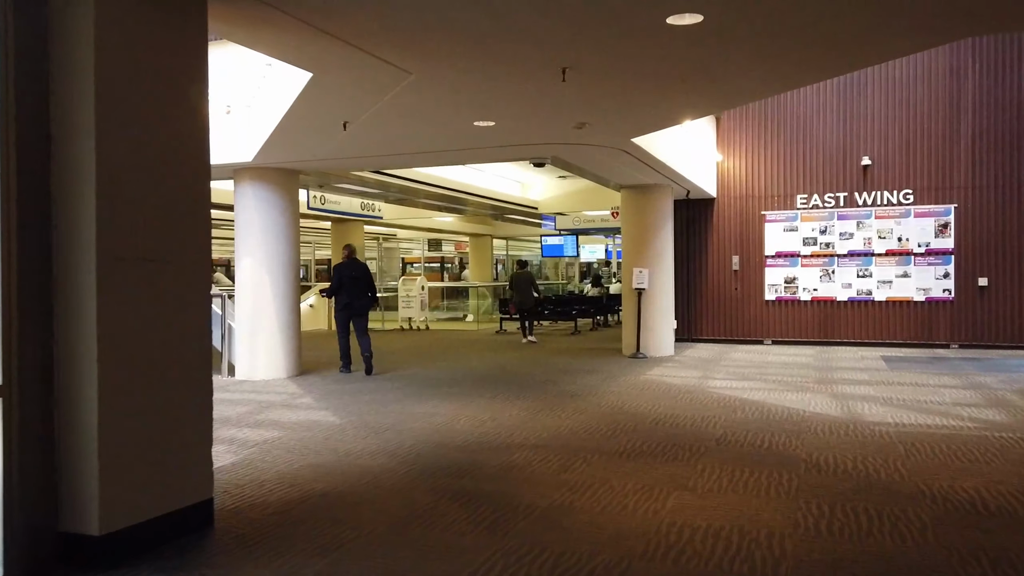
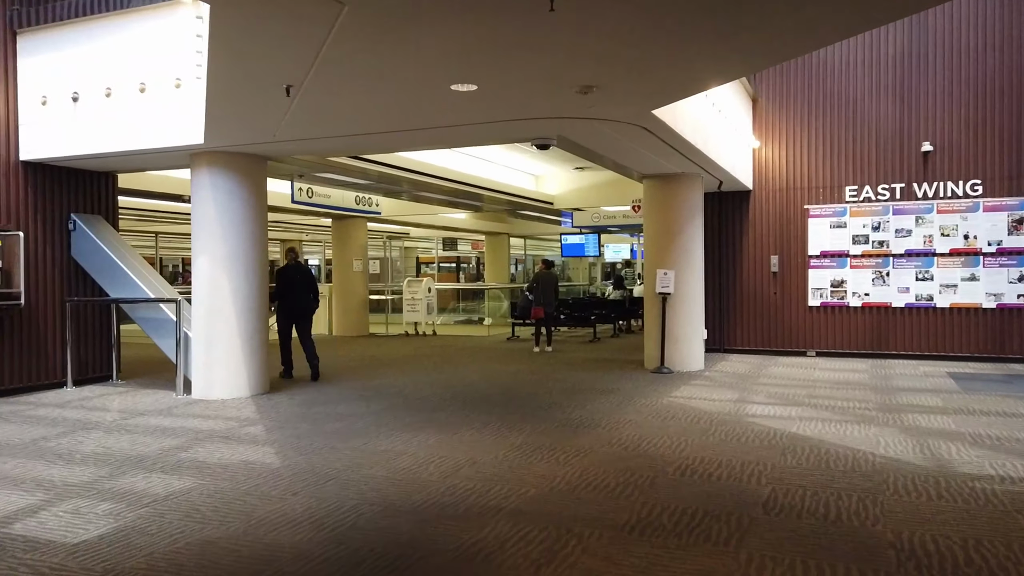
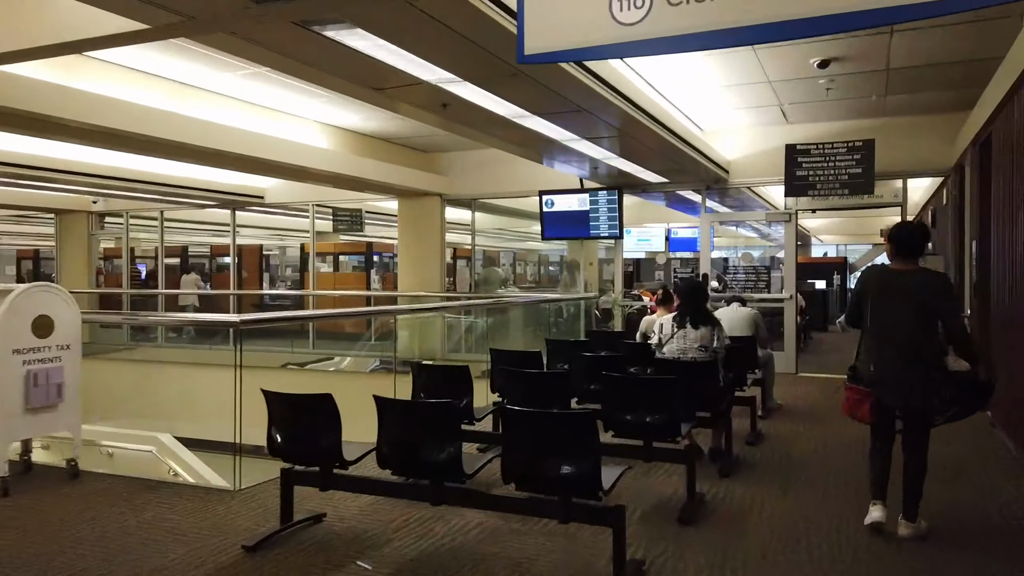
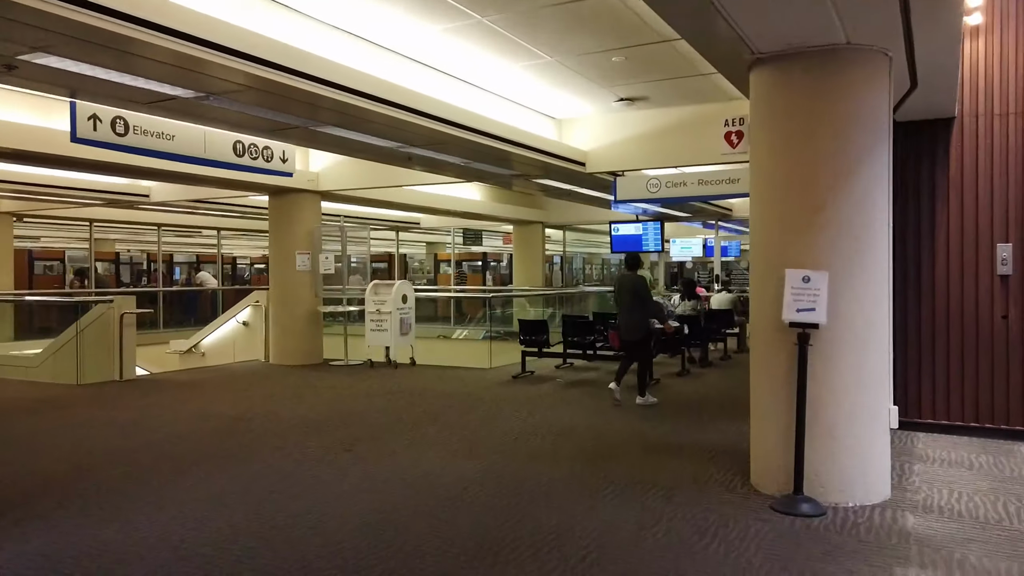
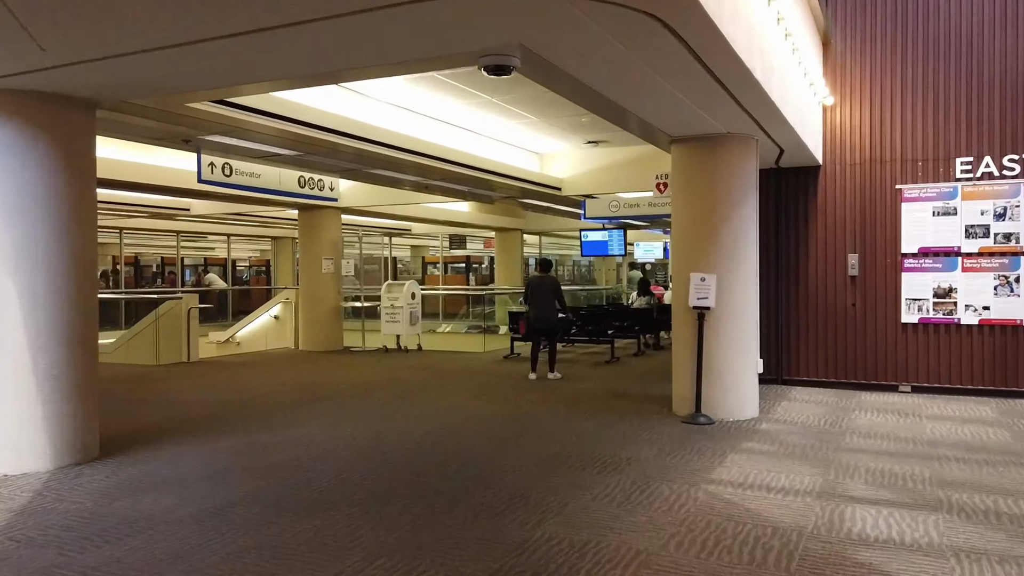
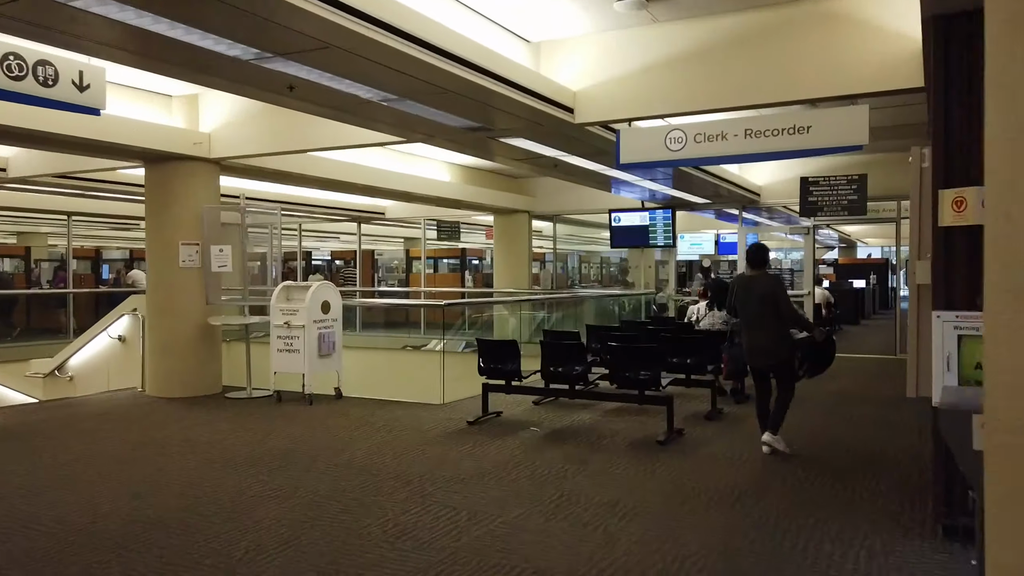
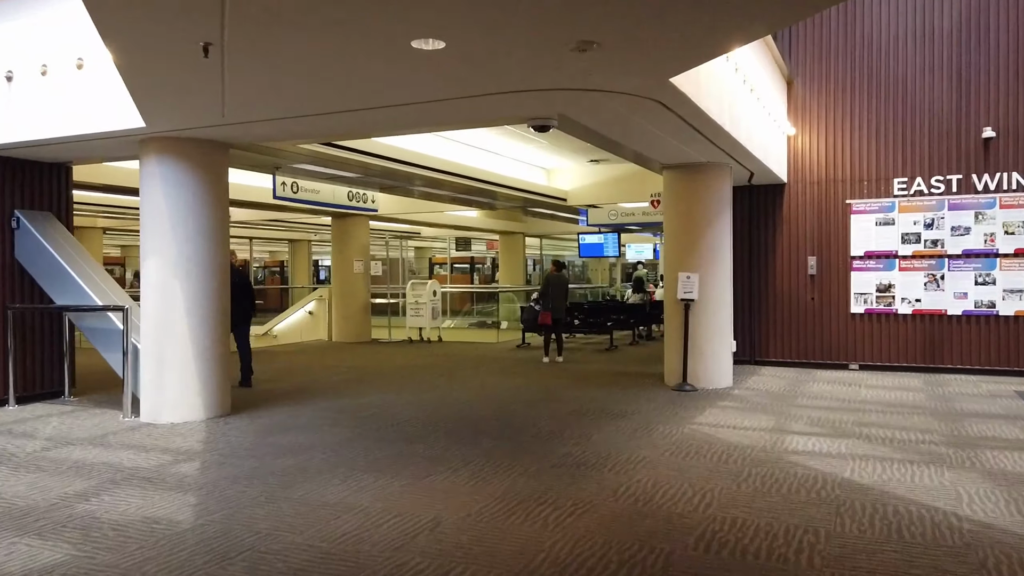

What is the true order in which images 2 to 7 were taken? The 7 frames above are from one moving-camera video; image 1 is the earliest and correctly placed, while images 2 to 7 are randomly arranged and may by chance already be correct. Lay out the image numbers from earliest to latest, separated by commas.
2, 7, 5, 4, 6, 3
